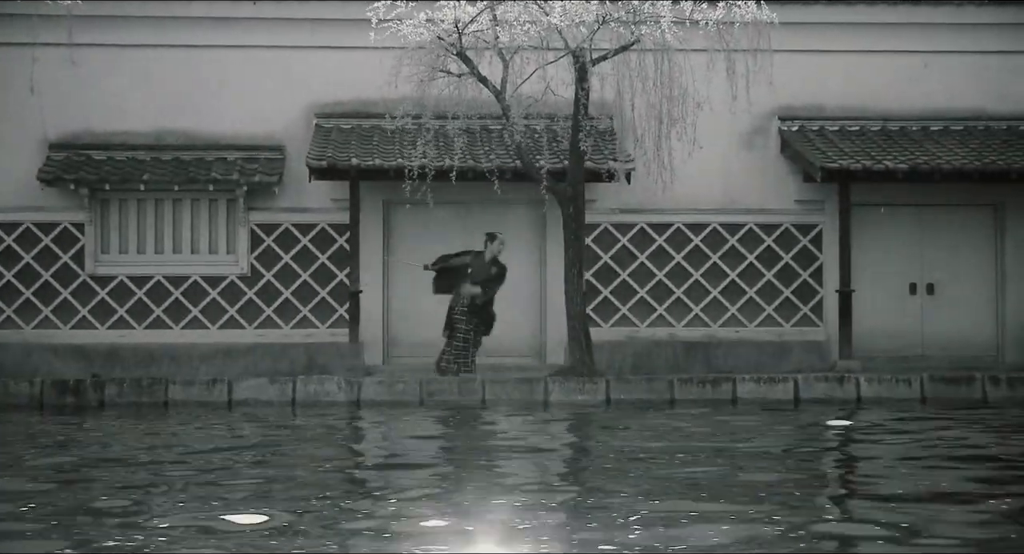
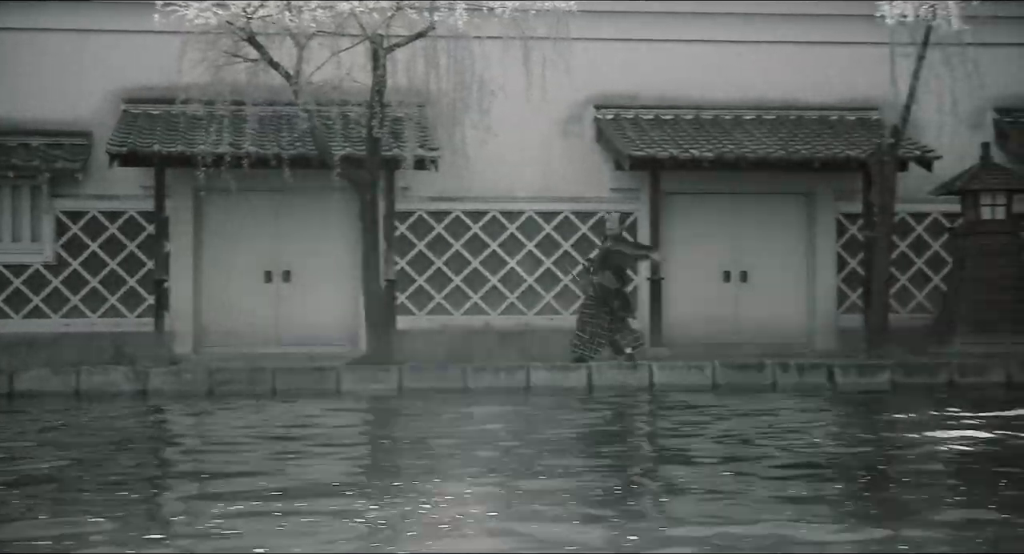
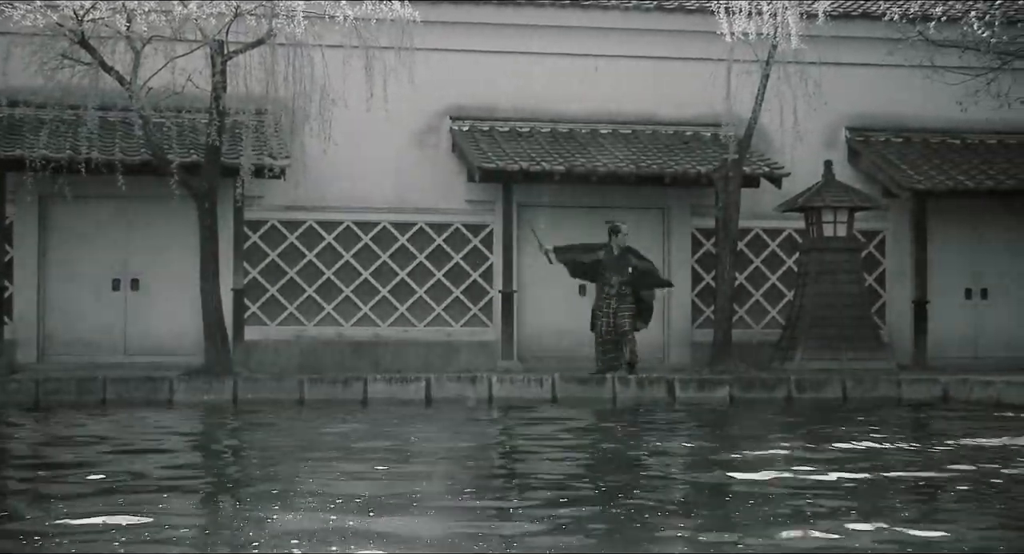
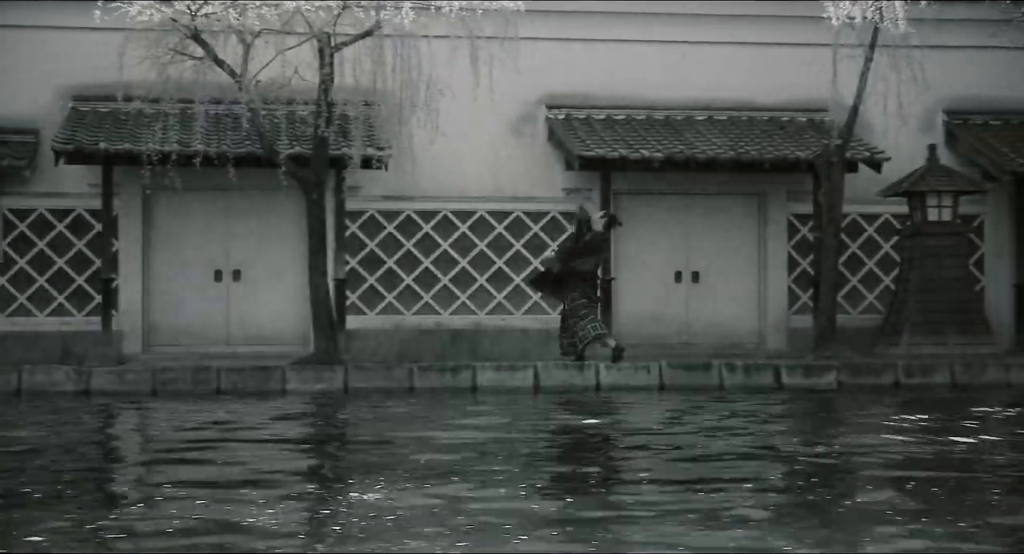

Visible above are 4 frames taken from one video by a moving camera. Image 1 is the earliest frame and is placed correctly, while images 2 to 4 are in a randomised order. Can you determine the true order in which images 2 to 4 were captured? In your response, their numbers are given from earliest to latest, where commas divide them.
2, 4, 3
